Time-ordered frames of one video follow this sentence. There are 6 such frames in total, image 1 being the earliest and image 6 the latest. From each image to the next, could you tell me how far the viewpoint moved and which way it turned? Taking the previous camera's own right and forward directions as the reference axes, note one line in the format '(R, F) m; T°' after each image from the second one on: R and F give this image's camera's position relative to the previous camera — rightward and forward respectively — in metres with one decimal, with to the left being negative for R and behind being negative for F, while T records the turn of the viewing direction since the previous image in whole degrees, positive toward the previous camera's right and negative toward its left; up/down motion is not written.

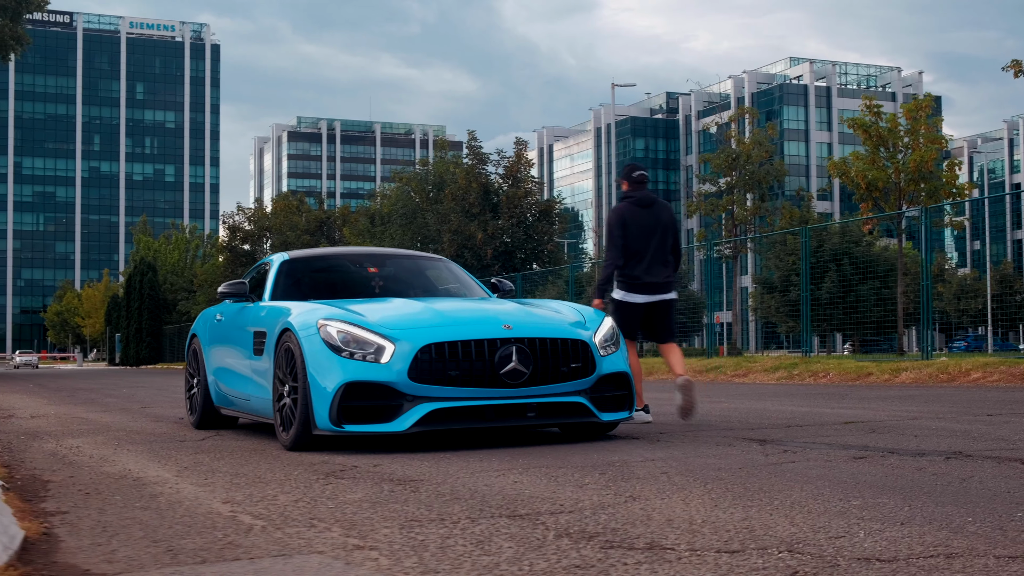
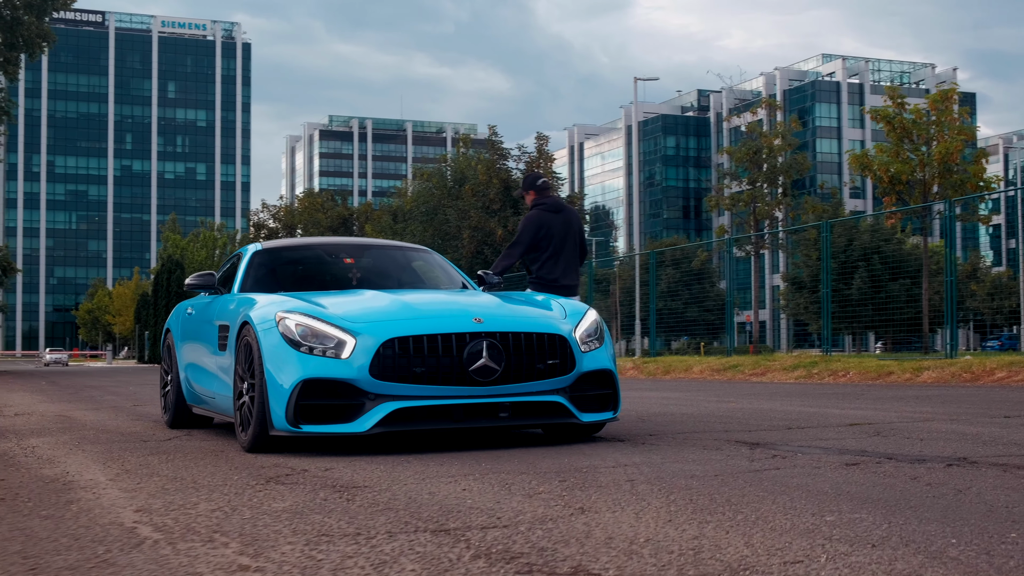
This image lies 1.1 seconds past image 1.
(+0.2, +0.4) m; -1°
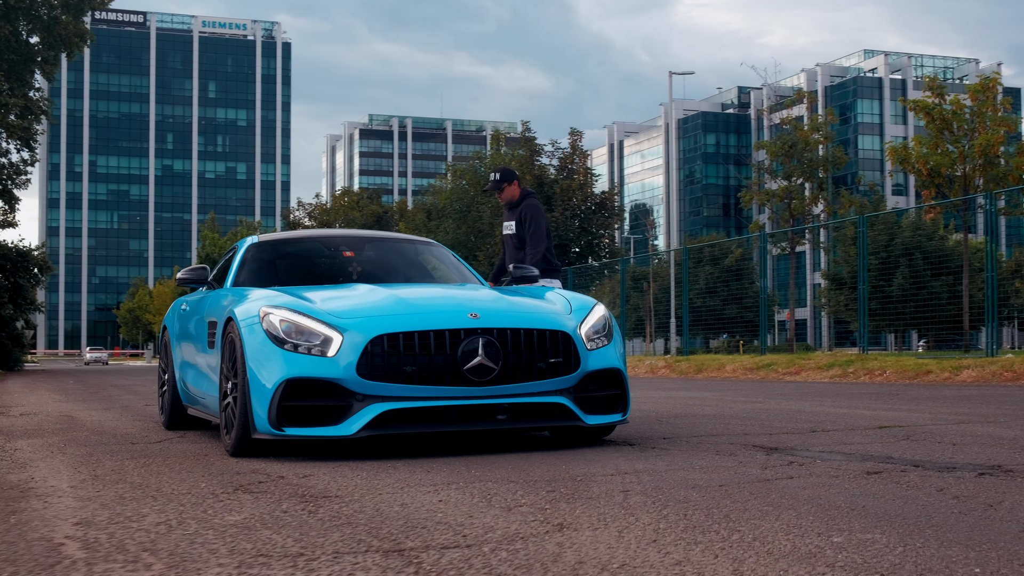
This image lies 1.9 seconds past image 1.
(+0.1, +0.4) m; -2°
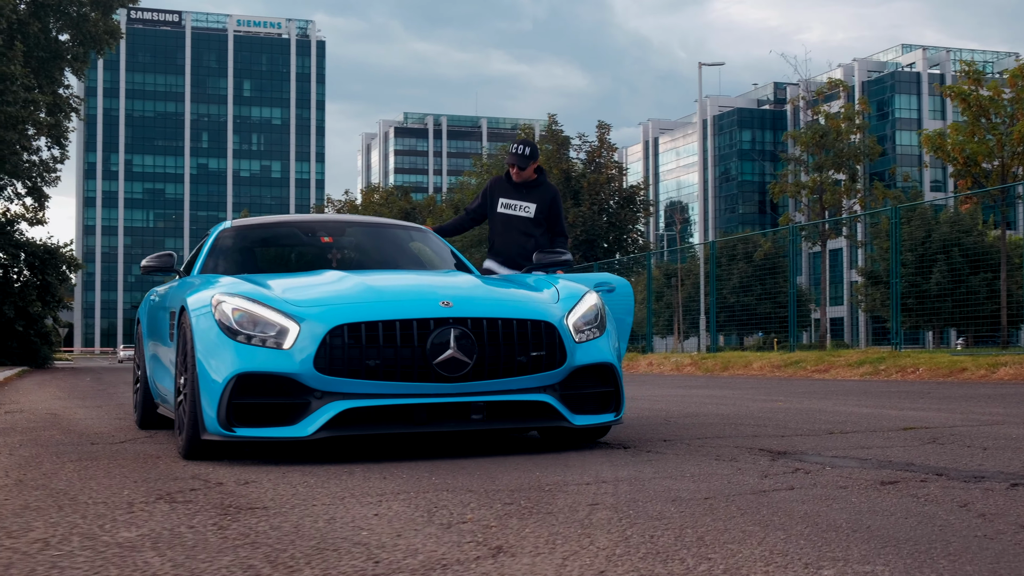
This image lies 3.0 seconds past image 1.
(+0.2, +0.5) m; -1°
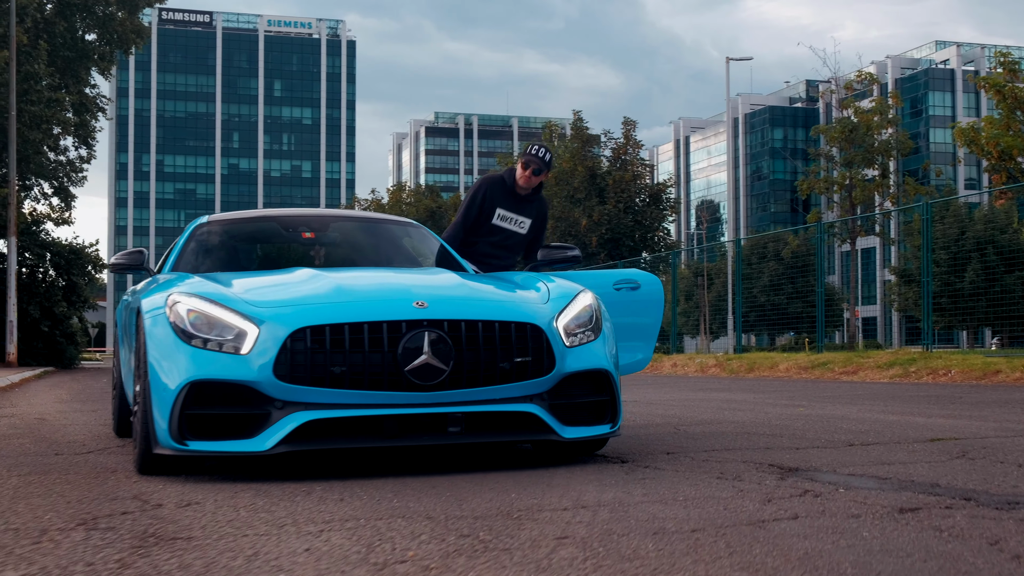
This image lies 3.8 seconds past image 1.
(+0.1, +0.4) m; -1°
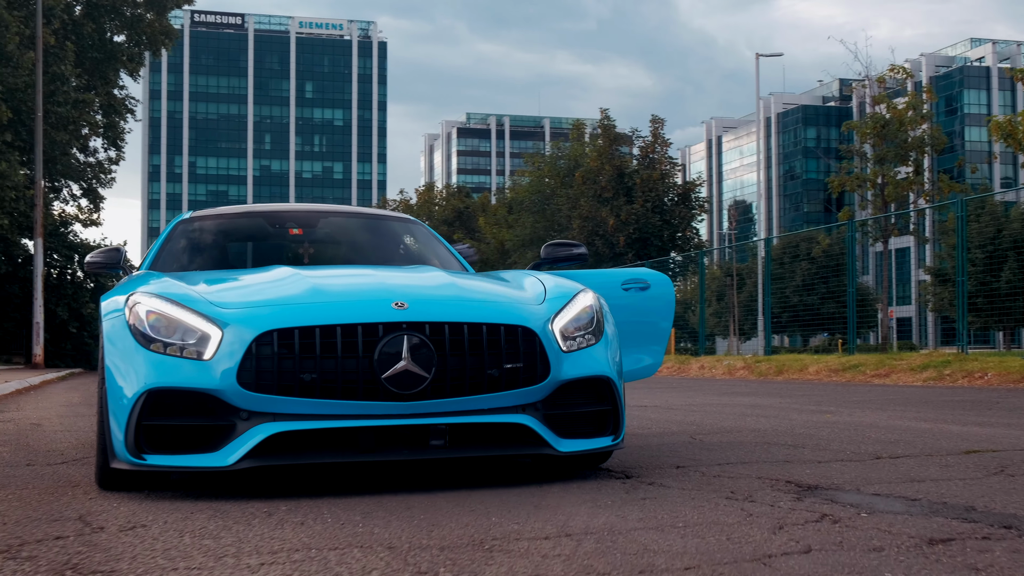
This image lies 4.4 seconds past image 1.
(+0.1, +0.4) m; -1°
